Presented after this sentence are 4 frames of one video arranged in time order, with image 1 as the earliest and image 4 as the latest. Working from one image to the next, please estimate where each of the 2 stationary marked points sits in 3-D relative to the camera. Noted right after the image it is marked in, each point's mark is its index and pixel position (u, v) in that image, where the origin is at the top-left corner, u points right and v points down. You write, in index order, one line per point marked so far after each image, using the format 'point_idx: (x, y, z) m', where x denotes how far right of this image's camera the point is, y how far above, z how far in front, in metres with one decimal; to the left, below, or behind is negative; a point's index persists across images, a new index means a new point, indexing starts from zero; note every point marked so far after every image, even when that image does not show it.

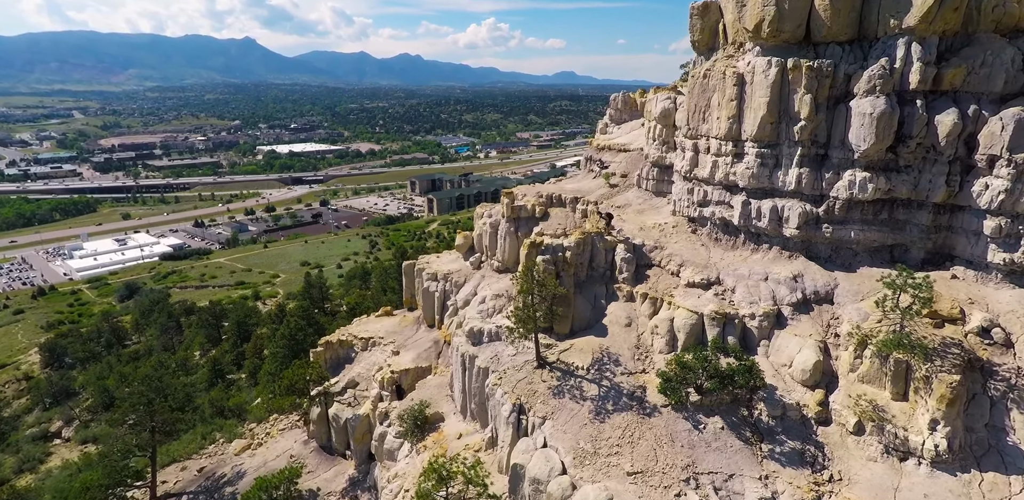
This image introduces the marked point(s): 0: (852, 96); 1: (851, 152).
0: (+11.8, +5.3, +19.1) m
1: (+11.7, +3.4, +19.1) m
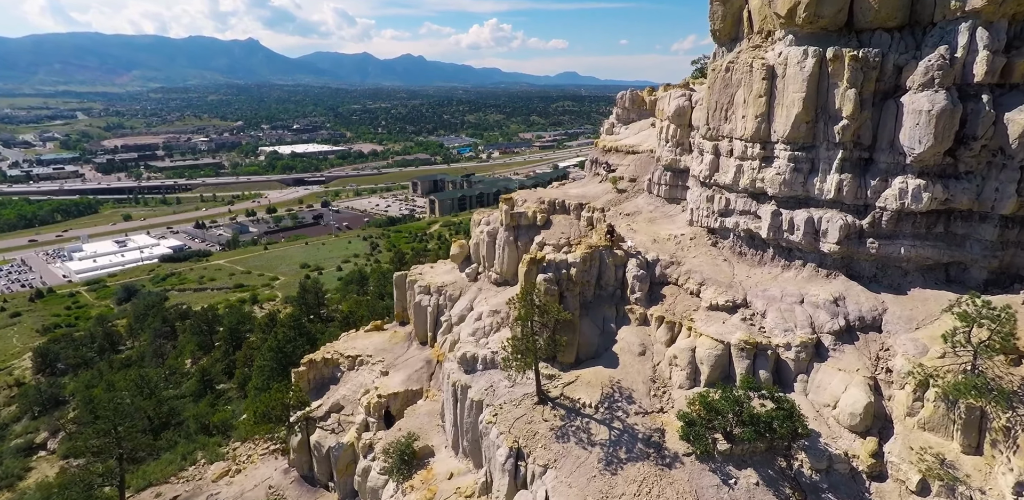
0: (+11.7, +4.7, +16.5) m
1: (+11.6, +2.8, +16.5) m
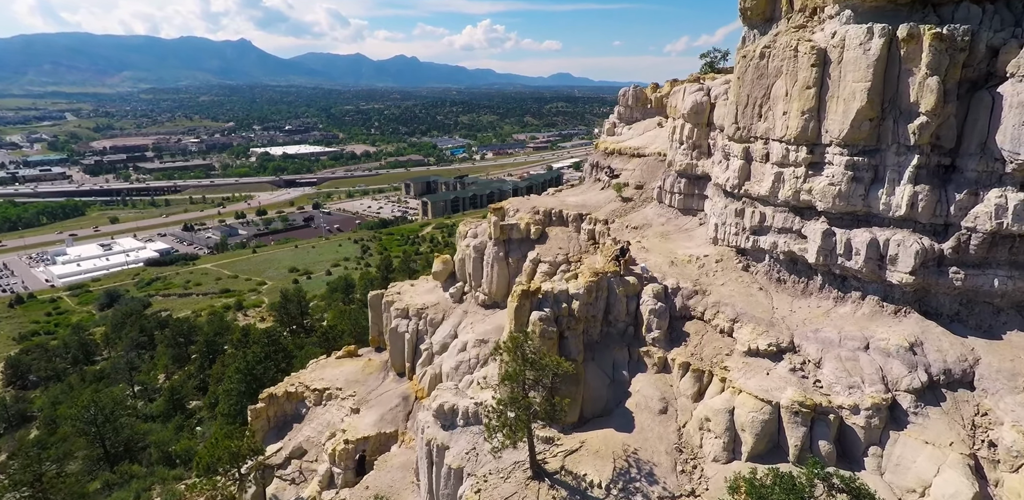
0: (+11.3, +4.0, +12.9) m
1: (+11.3, +2.0, +12.8) m
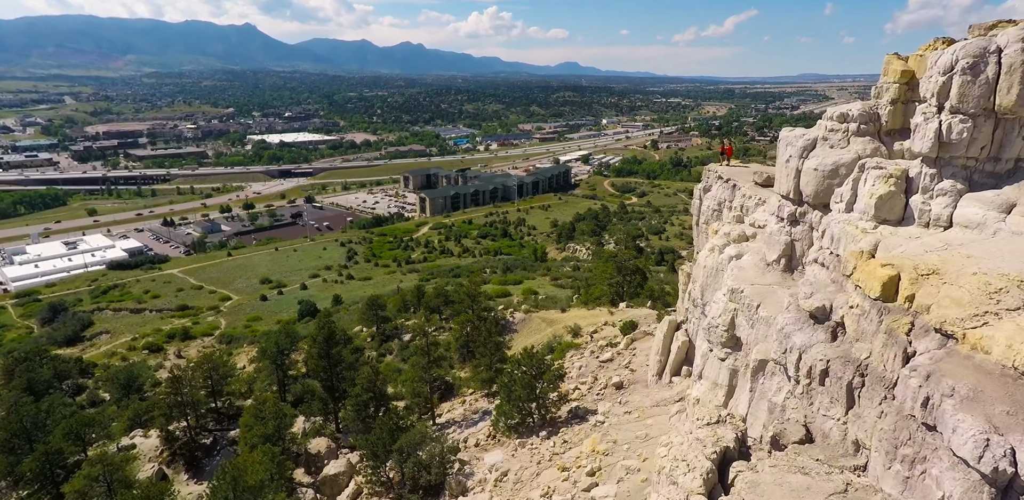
0: (+11.3, -3.3, -12.9) m
1: (+11.2, -5.3, -12.9) m
